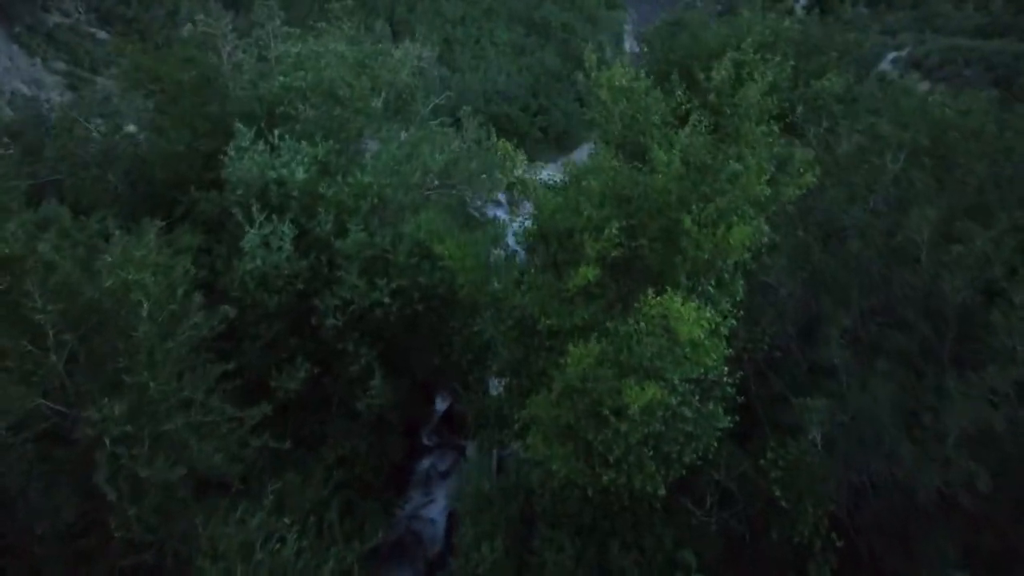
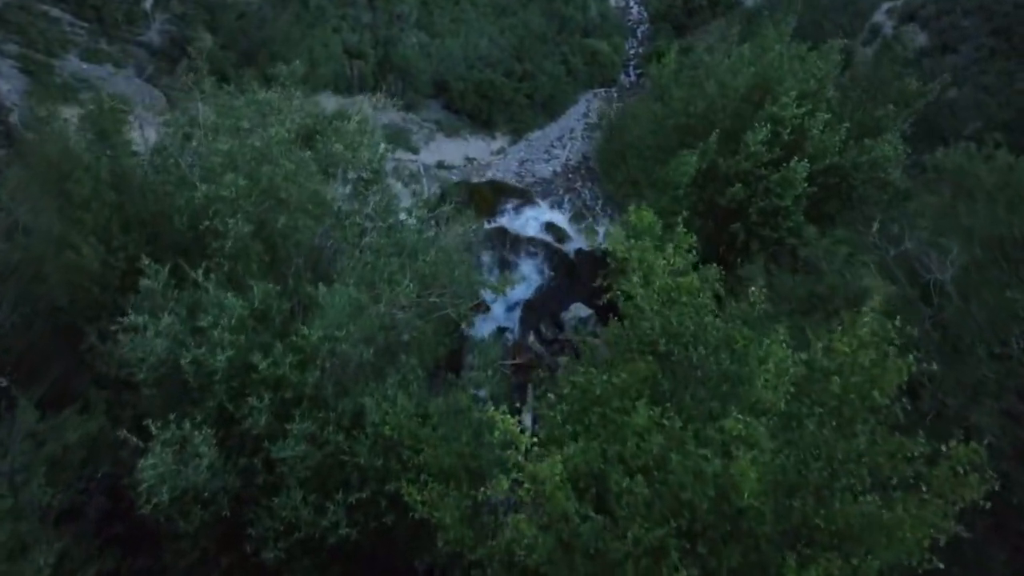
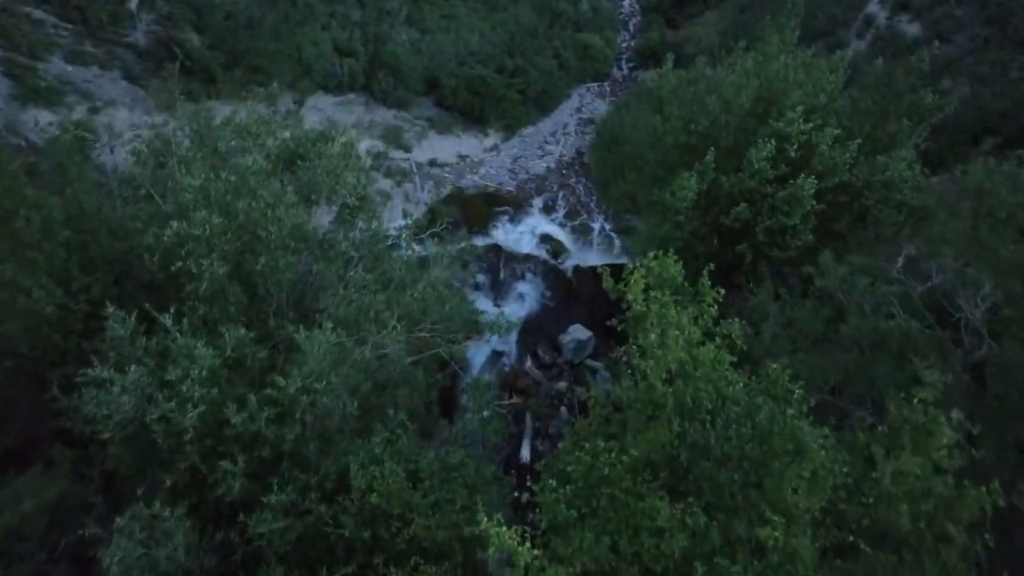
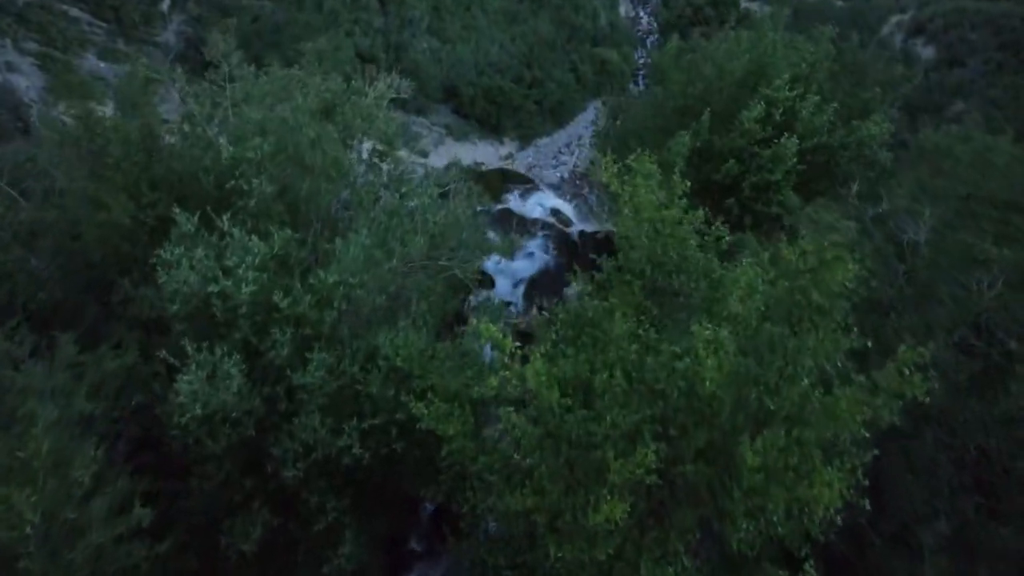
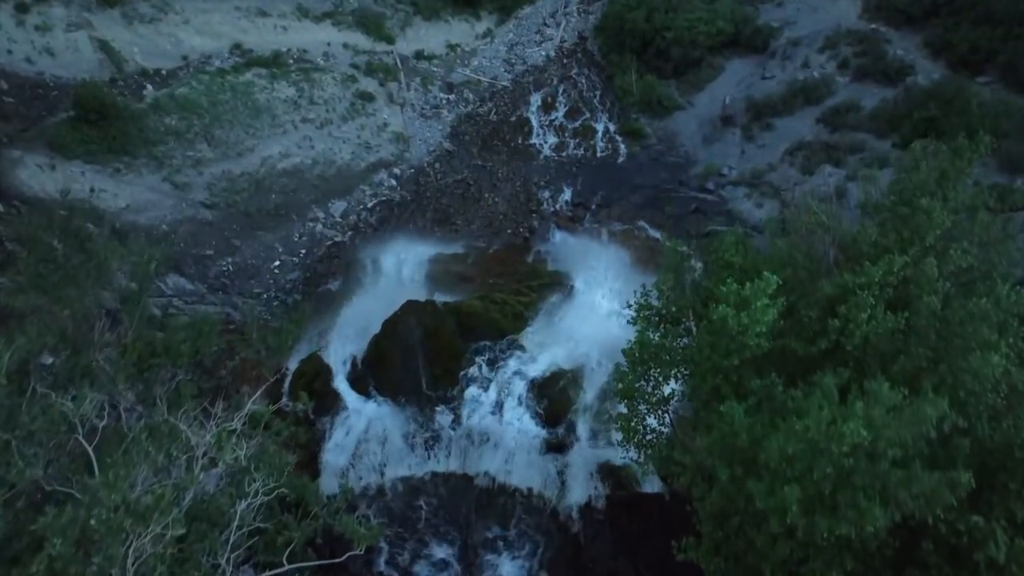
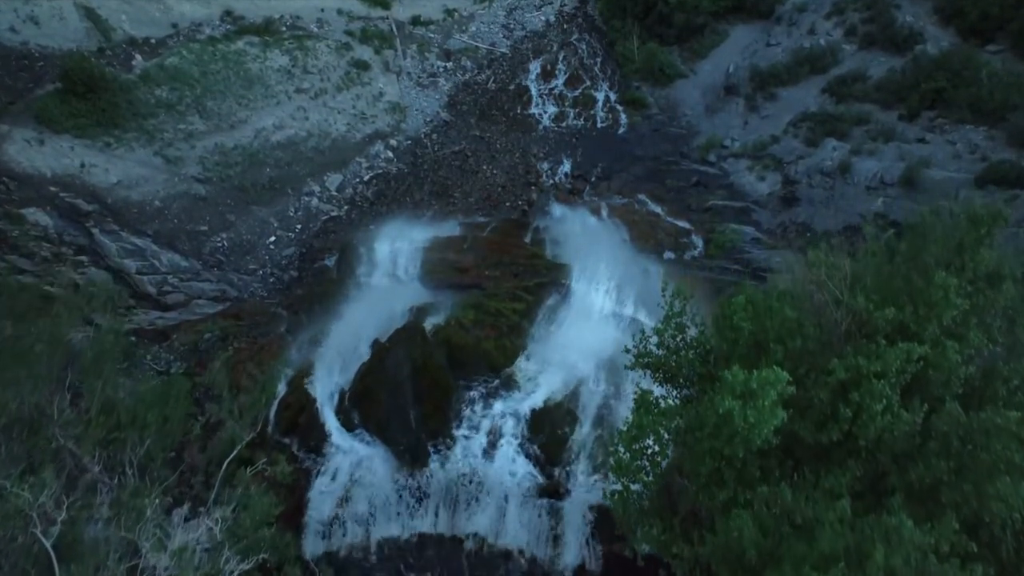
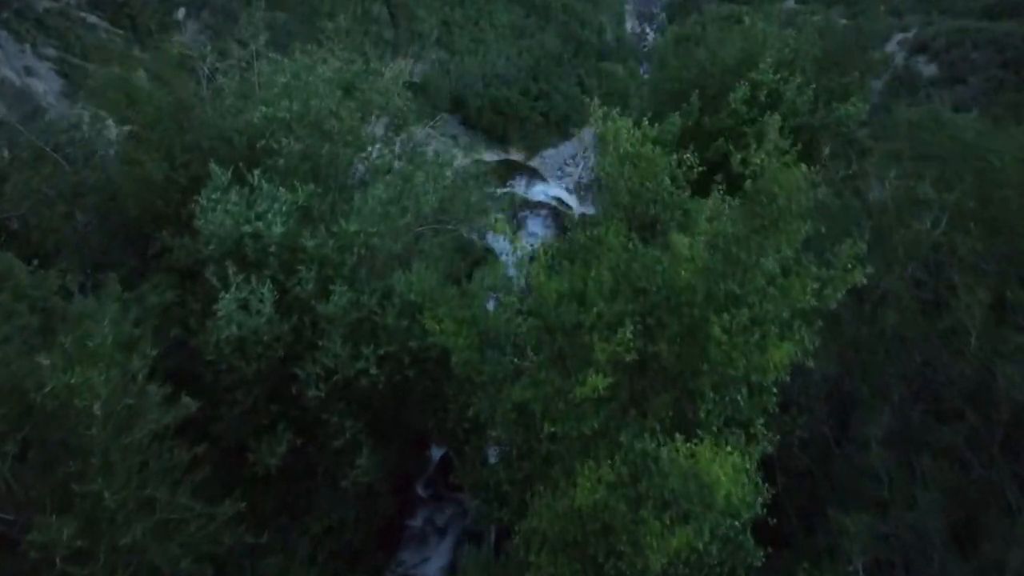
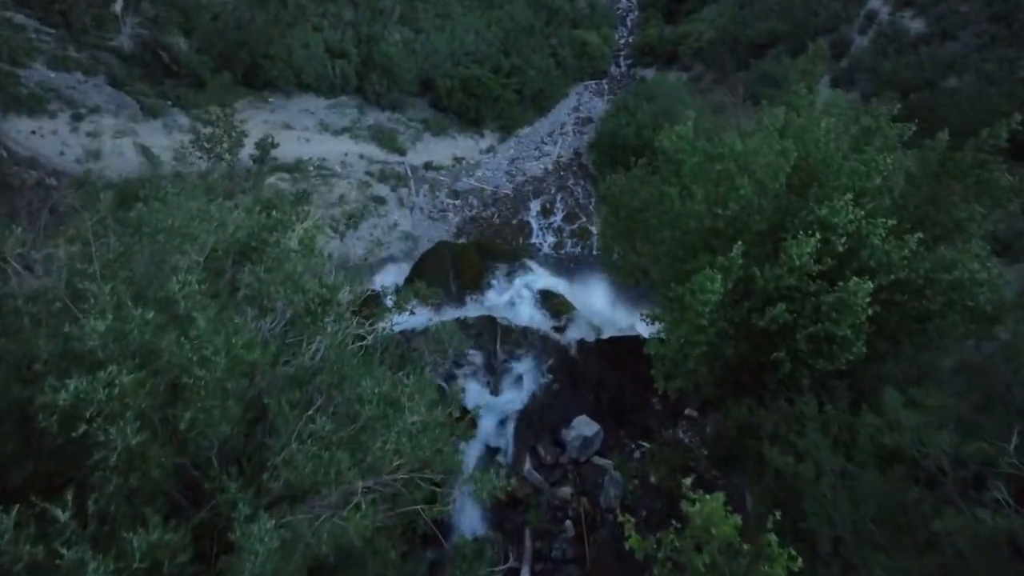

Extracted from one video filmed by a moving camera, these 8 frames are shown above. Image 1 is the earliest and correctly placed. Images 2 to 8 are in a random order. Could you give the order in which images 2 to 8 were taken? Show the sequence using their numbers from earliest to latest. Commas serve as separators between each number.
7, 4, 2, 3, 8, 5, 6
